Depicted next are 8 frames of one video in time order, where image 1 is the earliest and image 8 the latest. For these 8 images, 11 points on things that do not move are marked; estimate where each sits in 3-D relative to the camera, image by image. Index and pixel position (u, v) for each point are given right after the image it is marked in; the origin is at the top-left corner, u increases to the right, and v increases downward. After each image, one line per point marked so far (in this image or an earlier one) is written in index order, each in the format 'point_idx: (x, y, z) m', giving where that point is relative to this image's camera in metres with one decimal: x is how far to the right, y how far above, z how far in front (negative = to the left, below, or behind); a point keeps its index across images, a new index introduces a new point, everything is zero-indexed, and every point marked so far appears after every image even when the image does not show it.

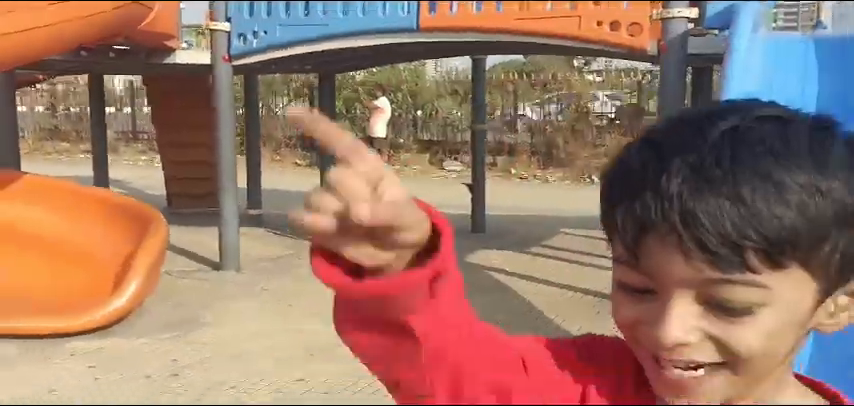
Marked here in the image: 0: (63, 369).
0: (-1.7, -0.8, +3.9) m
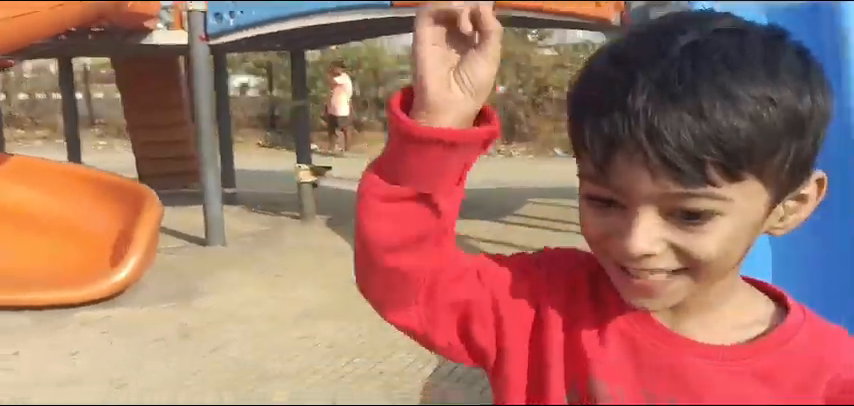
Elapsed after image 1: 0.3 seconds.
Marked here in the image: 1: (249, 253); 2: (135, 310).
0: (-1.7, -0.7, +4.1) m
1: (-1.4, -0.4, +6.4) m
2: (-1.6, -0.6, +4.6) m
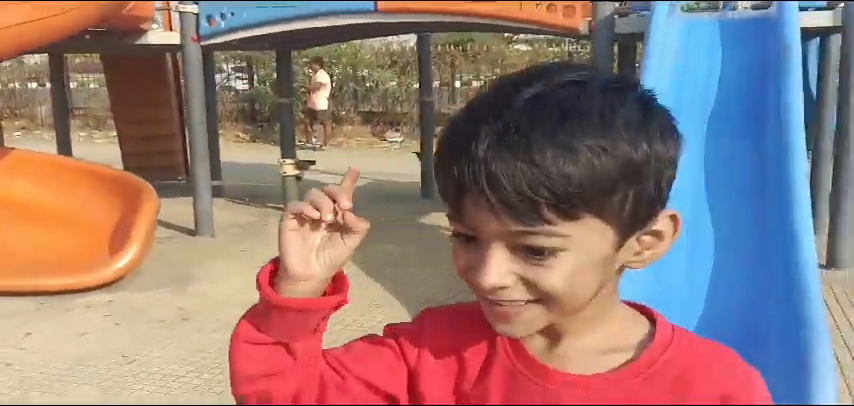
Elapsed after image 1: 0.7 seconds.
0: (-1.8, -0.6, +4.5) m
1: (-1.5, -0.3, +6.7) m
2: (-1.7, -0.5, +5.0) m
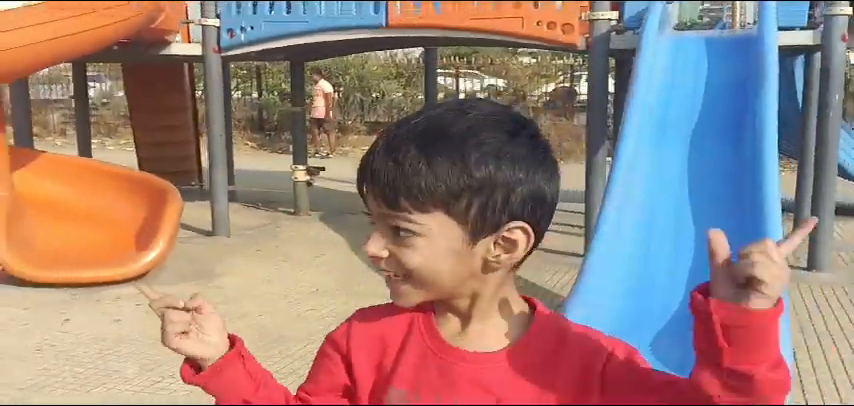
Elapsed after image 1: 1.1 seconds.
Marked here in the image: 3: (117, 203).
0: (-1.8, -0.6, +4.9) m
1: (-1.5, -0.3, +7.1) m
2: (-1.7, -0.5, +5.4) m
3: (-2.3, 0.0, +6.3) m
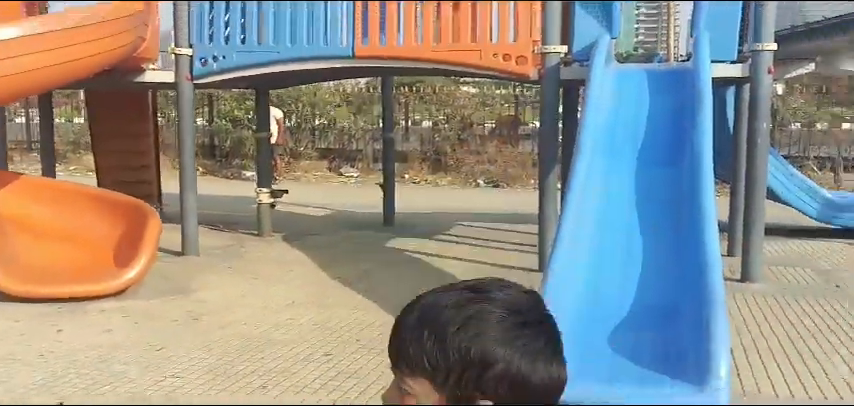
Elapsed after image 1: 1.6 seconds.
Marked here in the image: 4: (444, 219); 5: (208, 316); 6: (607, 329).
0: (-2.0, -0.7, +5.1) m
1: (-1.8, -0.5, +7.4) m
2: (-1.9, -0.7, +5.7) m
3: (-2.6, -0.2, +6.5) m
4: (+0.3, -0.2, +10.8) m
5: (-1.4, -0.7, +5.2) m
6: (+0.8, -0.6, +3.9) m
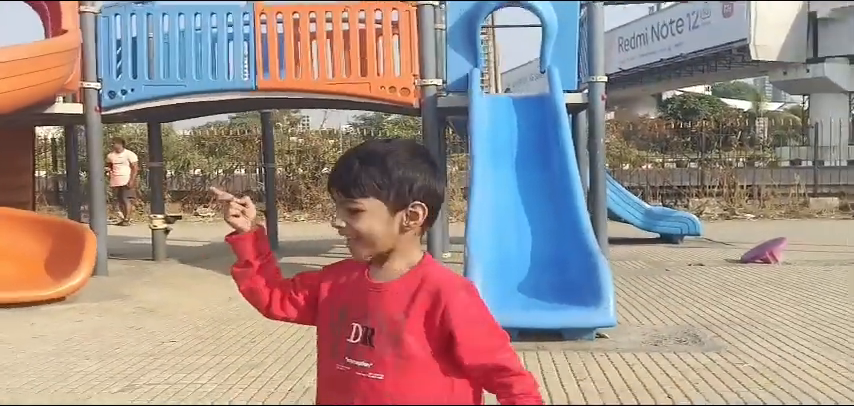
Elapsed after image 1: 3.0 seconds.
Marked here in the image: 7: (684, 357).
0: (-2.5, -0.8, +5.7) m
1: (-2.8, -0.7, +8.0) m
2: (-2.5, -0.8, +6.2) m
3: (-3.4, -0.3, +7.0) m
4: (-1.5, -0.6, +11.8) m
5: (-1.9, -0.8, +5.9) m
6: (+0.5, -0.5, +5.1) m
7: (+1.3, -0.8, +4.2) m
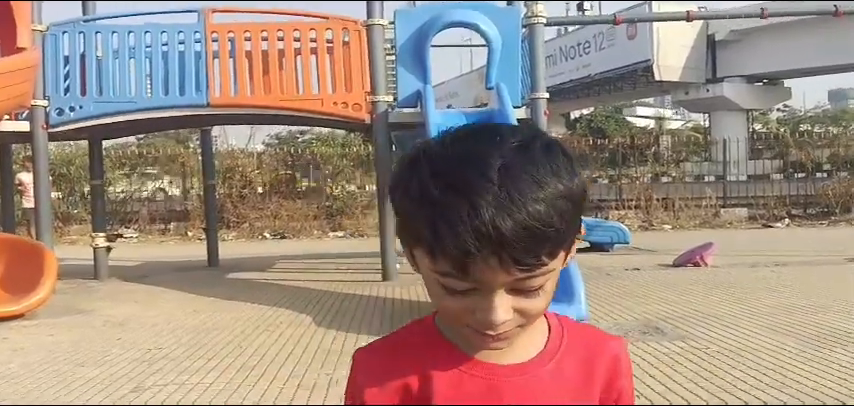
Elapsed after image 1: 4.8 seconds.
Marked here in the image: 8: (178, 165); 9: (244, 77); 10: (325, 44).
0: (-2.7, -0.9, +5.7) m
1: (-3.2, -0.9, +7.9) m
2: (-2.8, -0.9, +6.2) m
3: (-3.7, -0.5, +6.9) m
4: (-2.3, -0.8, +11.8) m
5: (-2.1, -0.8, +6.0) m
6: (+0.4, -0.5, +5.4) m
7: (+1.2, -0.8, +4.6) m
8: (-5.0, +0.8, +16.7) m
9: (-1.8, +1.2, +8.2) m
10: (-1.0, +1.6, +8.2) m
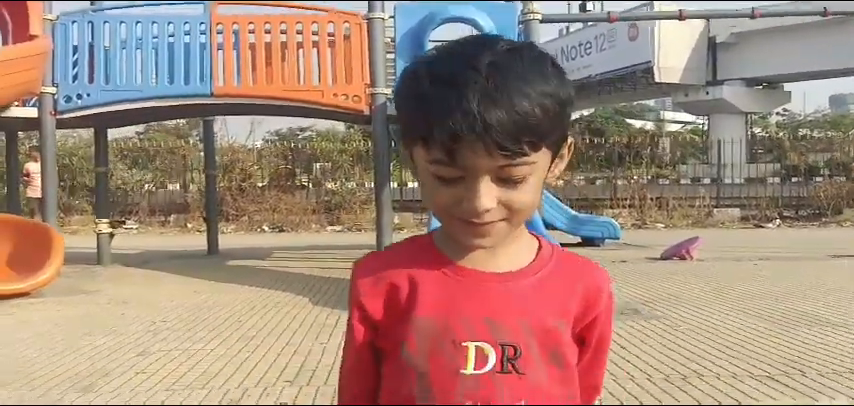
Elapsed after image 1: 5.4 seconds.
0: (-2.7, -0.7, +5.9) m
1: (-3.3, -0.7, +8.1) m
2: (-2.8, -0.7, +6.4) m
3: (-3.8, -0.3, +7.1) m
4: (-2.4, -0.7, +12.1) m
5: (-2.2, -0.7, +6.2) m
6: (+0.3, -0.5, +5.6) m
7: (+1.2, -0.7, +4.8) m
8: (-5.0, +0.9, +17.0) m
9: (-1.8, +1.4, +8.4) m
10: (-1.0, +1.7, +8.5) m
